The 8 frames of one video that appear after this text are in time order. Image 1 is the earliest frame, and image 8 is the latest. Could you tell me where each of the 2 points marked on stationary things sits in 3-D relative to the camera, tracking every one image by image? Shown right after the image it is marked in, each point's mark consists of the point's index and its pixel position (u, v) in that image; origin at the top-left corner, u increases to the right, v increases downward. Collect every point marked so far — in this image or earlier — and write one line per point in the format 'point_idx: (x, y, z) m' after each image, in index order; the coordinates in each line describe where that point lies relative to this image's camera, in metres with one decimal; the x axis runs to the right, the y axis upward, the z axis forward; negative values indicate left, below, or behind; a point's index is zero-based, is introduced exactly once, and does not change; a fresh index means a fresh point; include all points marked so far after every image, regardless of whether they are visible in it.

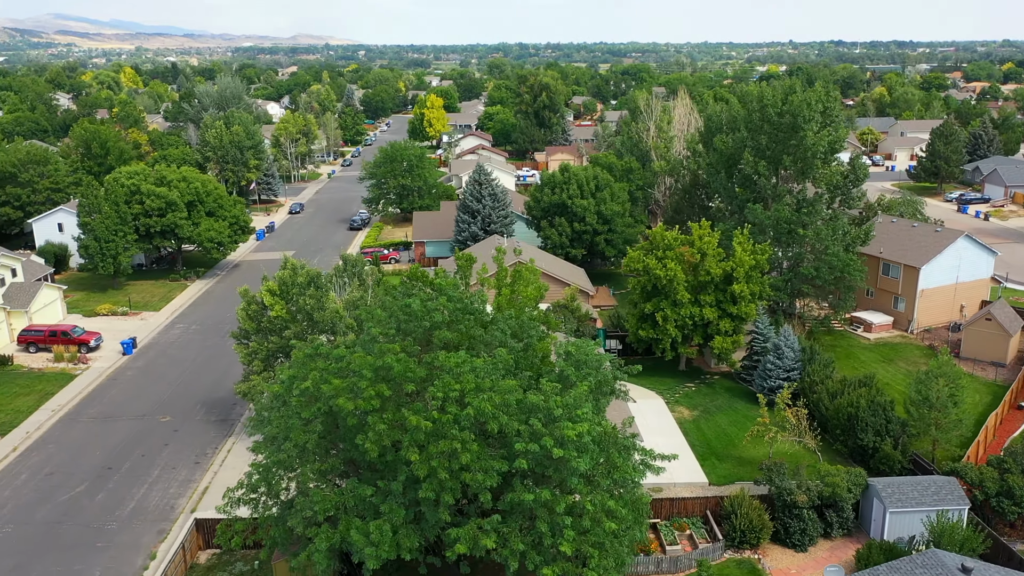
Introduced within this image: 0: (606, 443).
0: (+1.9, -3.2, +16.5) m
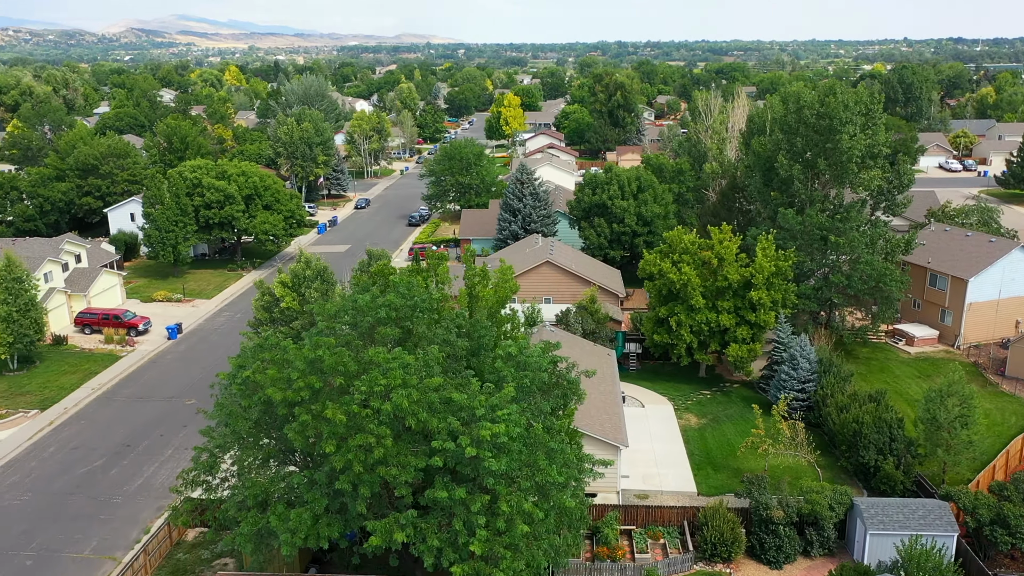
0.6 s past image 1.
0: (+0.4, -3.2, +16.4) m
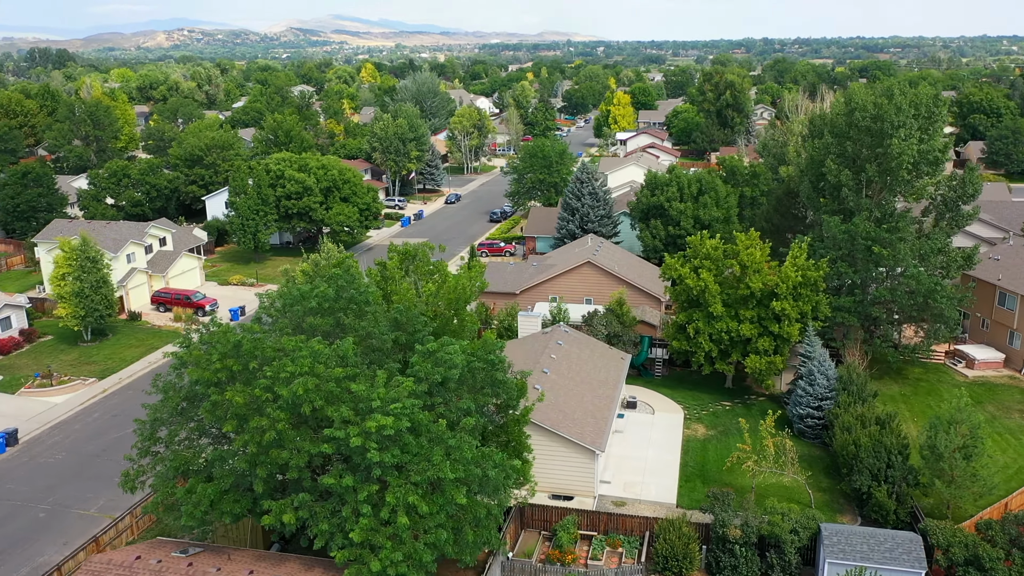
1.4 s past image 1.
0: (-1.7, -3.2, +16.7) m
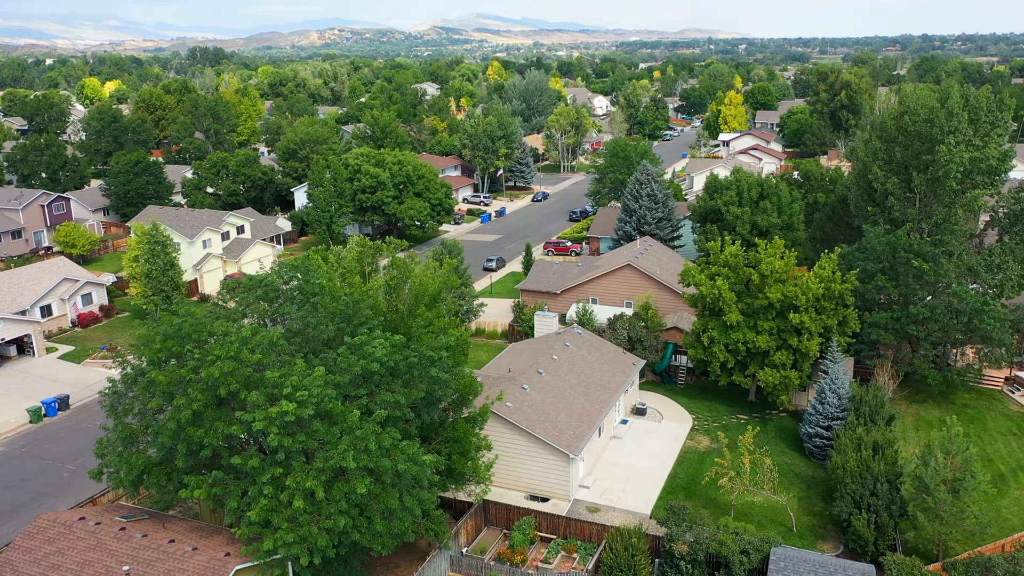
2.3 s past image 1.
0: (-3.7, -3.1, +17.3) m
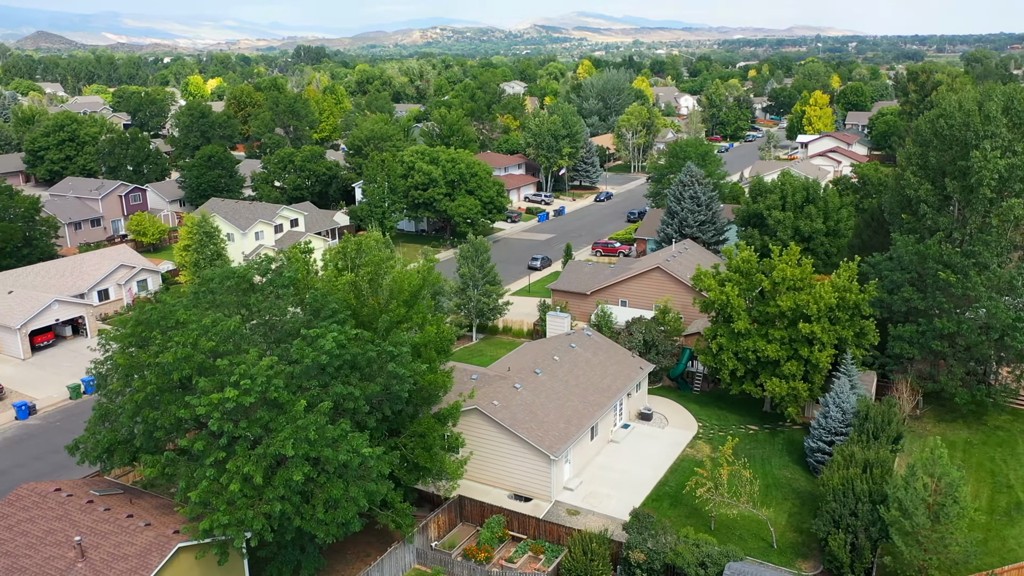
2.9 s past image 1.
0: (-5.1, -2.9, +17.9) m
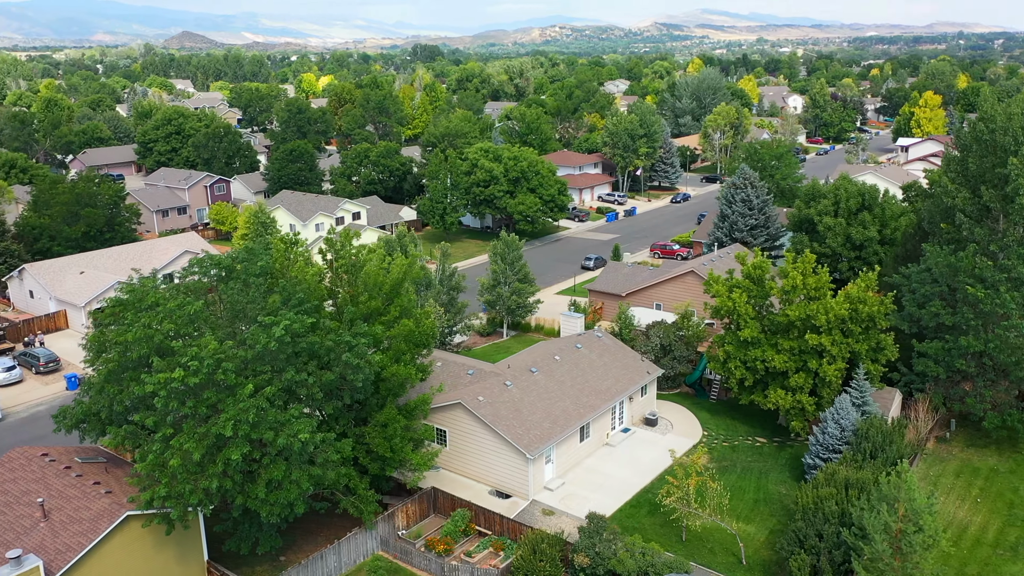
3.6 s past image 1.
0: (-6.6, -2.6, +18.8) m
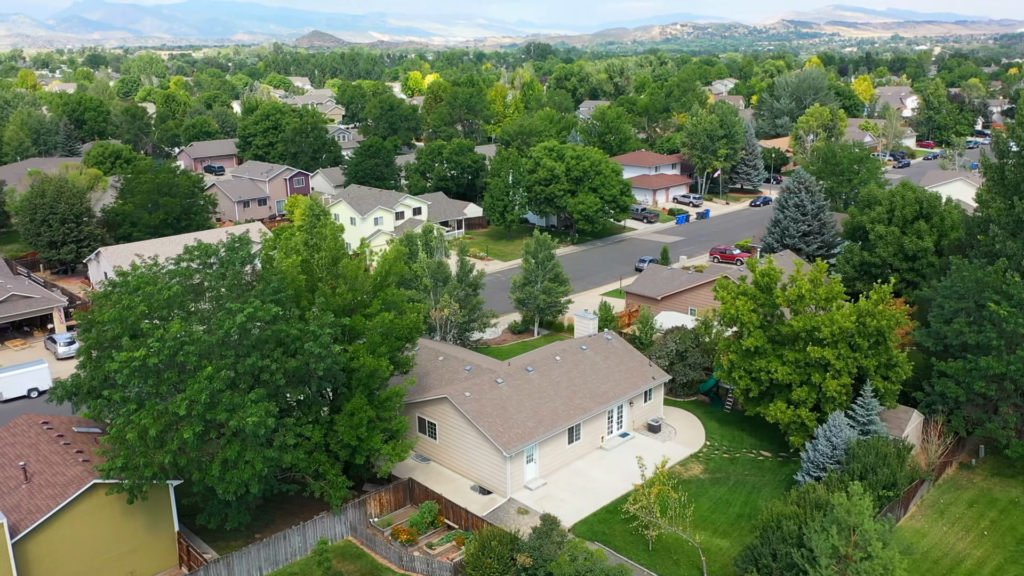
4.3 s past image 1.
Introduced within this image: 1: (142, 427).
0: (-8.0, -2.3, +19.9) m
1: (-8.9, -3.4, +19.5) m
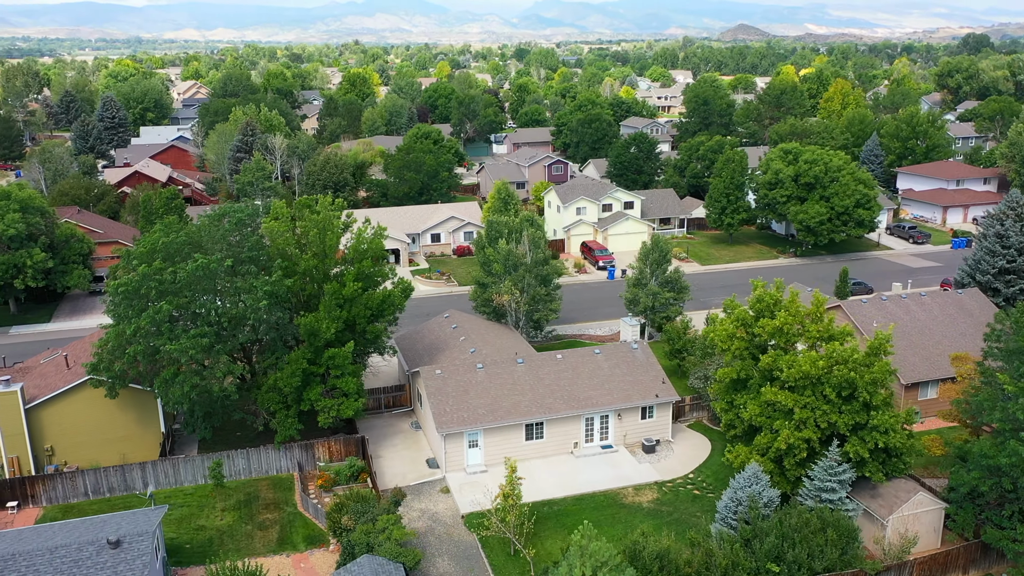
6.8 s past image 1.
0: (-11.3, -0.7, +25.0) m
1: (-12.4, -1.6, +25.1) m
